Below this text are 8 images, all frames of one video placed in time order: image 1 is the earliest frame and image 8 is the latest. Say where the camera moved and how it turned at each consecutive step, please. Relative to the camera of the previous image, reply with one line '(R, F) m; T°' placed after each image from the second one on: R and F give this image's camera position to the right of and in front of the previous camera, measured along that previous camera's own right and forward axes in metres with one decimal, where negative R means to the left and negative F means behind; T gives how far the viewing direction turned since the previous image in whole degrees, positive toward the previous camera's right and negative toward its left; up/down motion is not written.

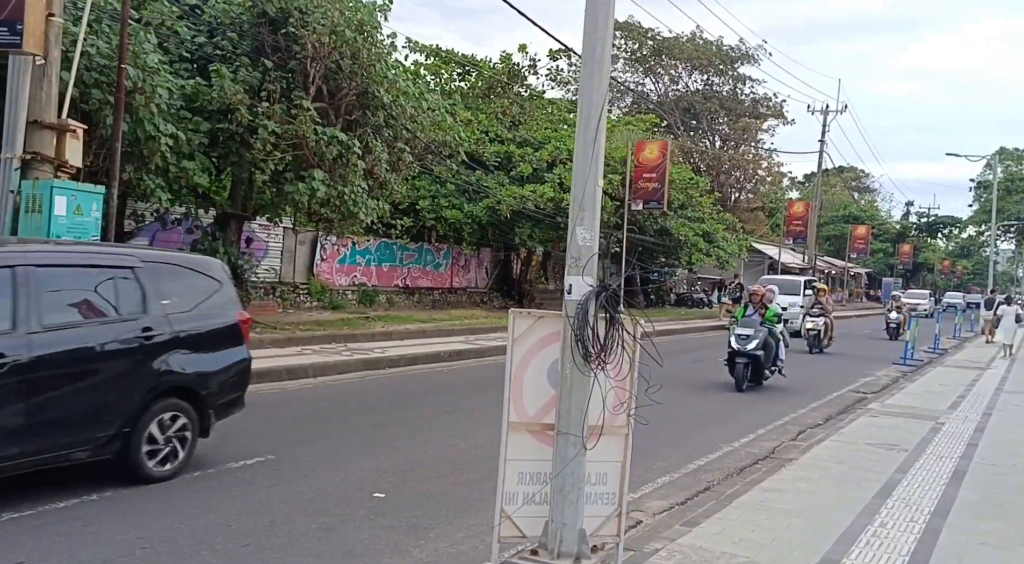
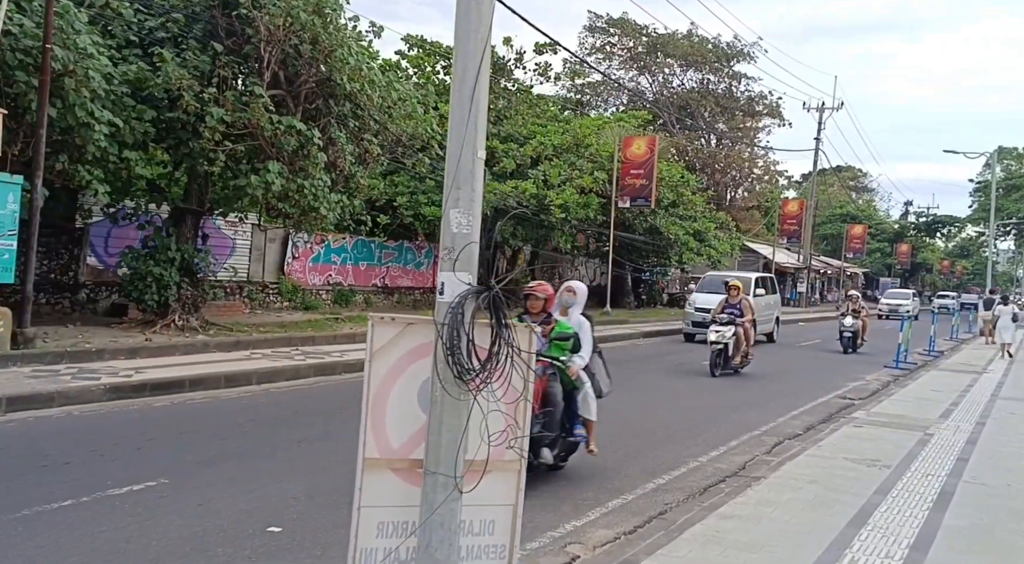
(+0.5, +0.8) m; 0°
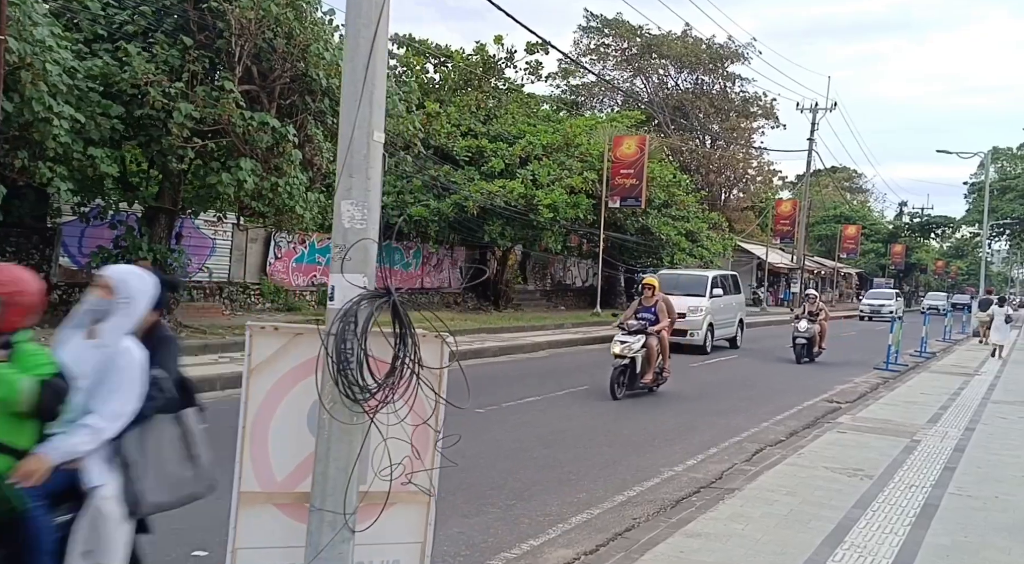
(+0.3, +0.4) m; 0°
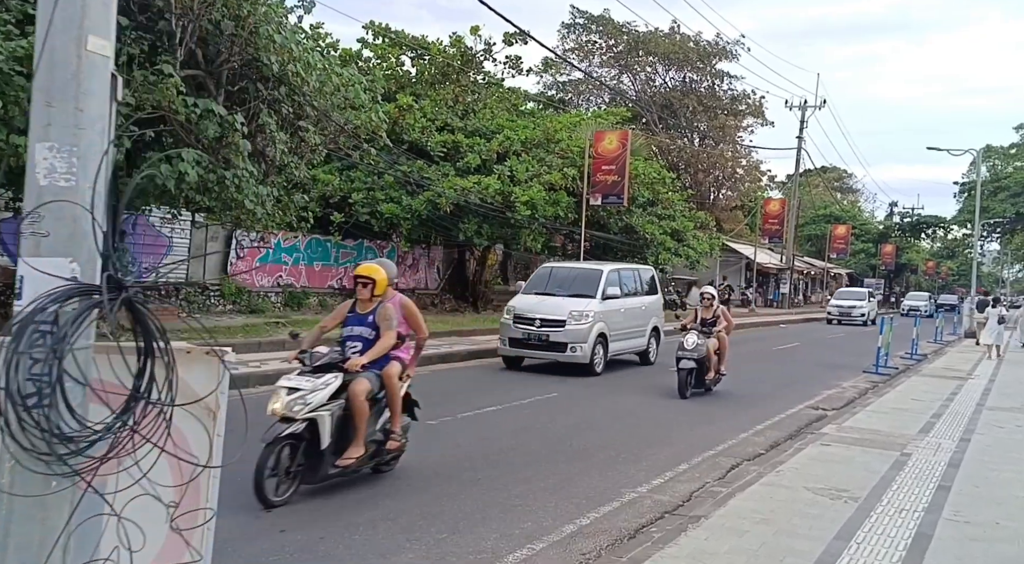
(+0.4, +0.9) m; +1°
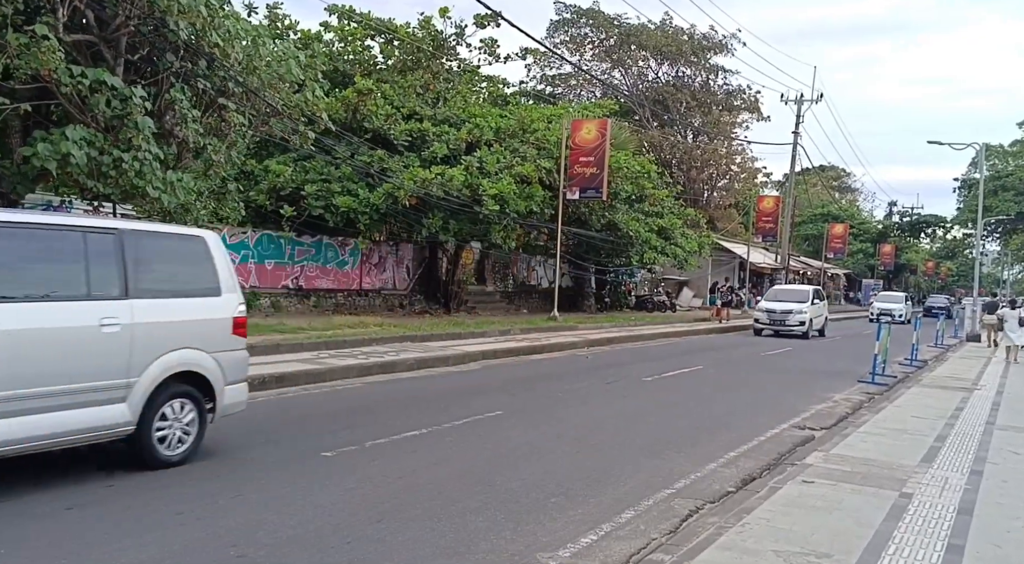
(+0.7, +1.7) m; 0°
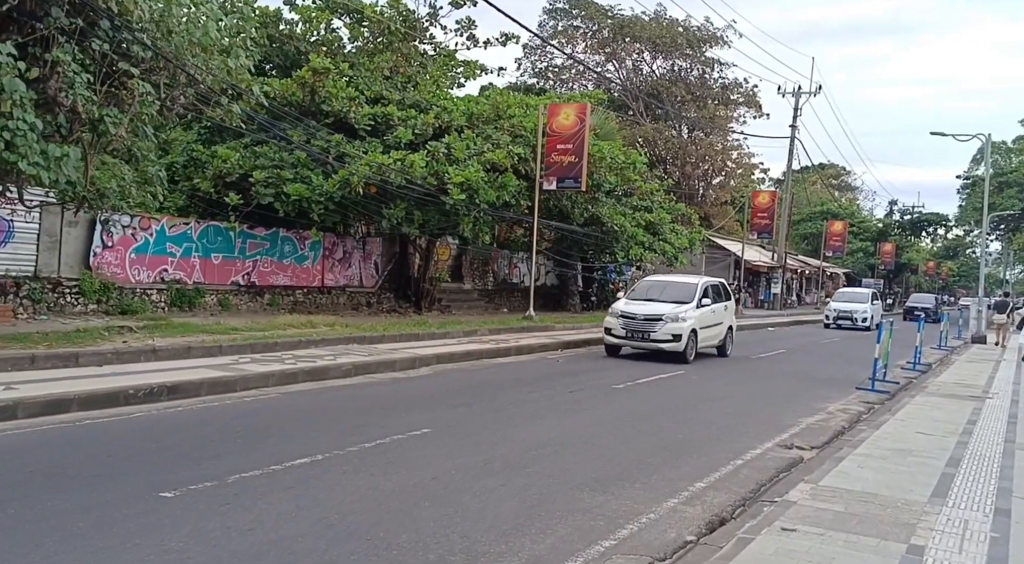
(+0.7, +1.7) m; 0°
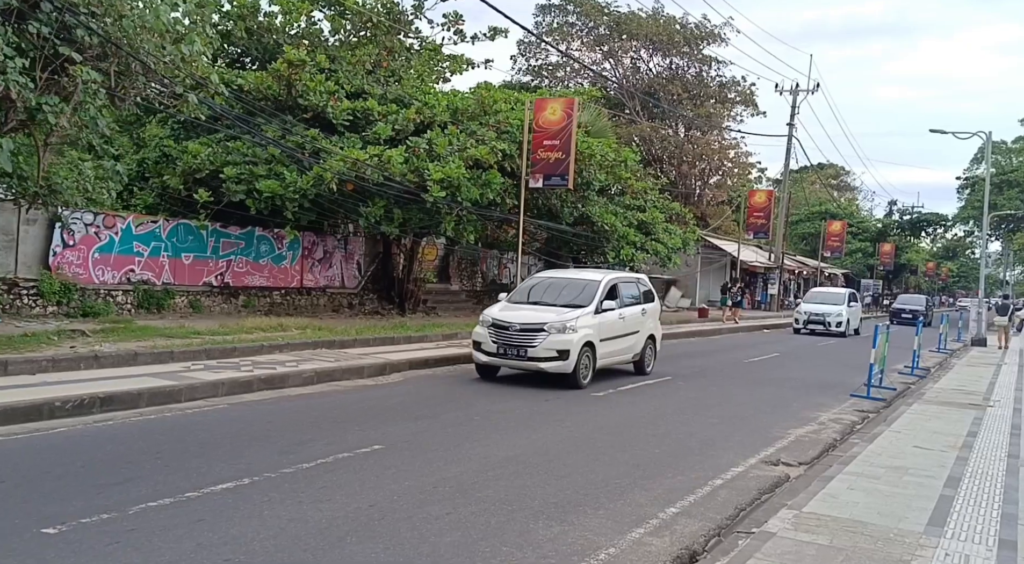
(+0.4, +0.7) m; 0°
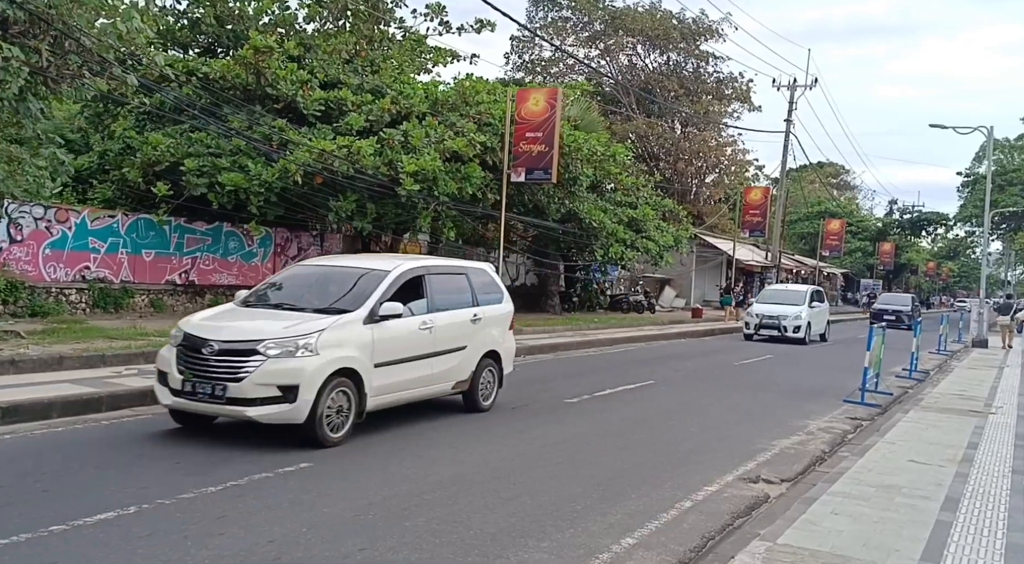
(+0.5, +0.9) m; 0°
